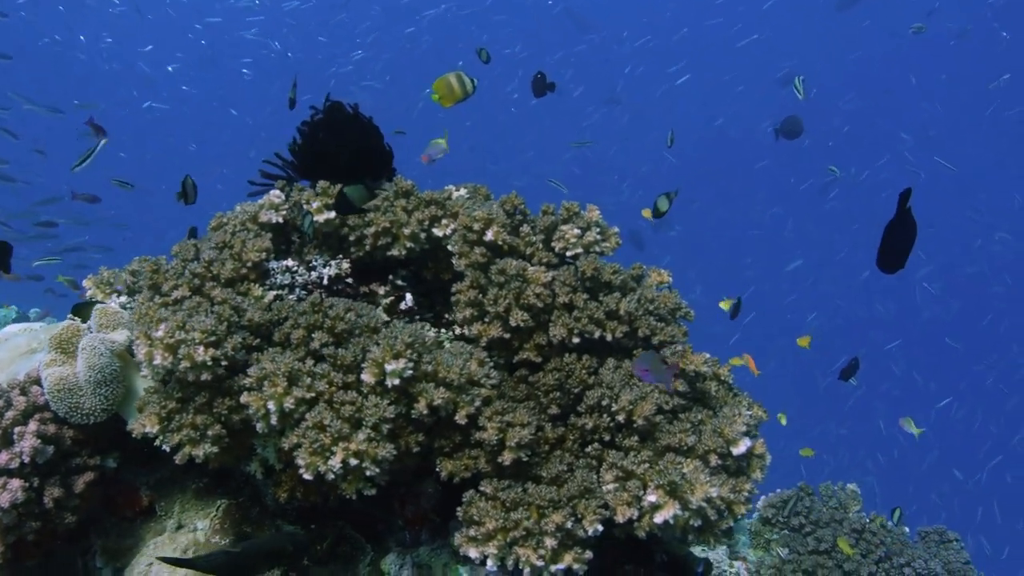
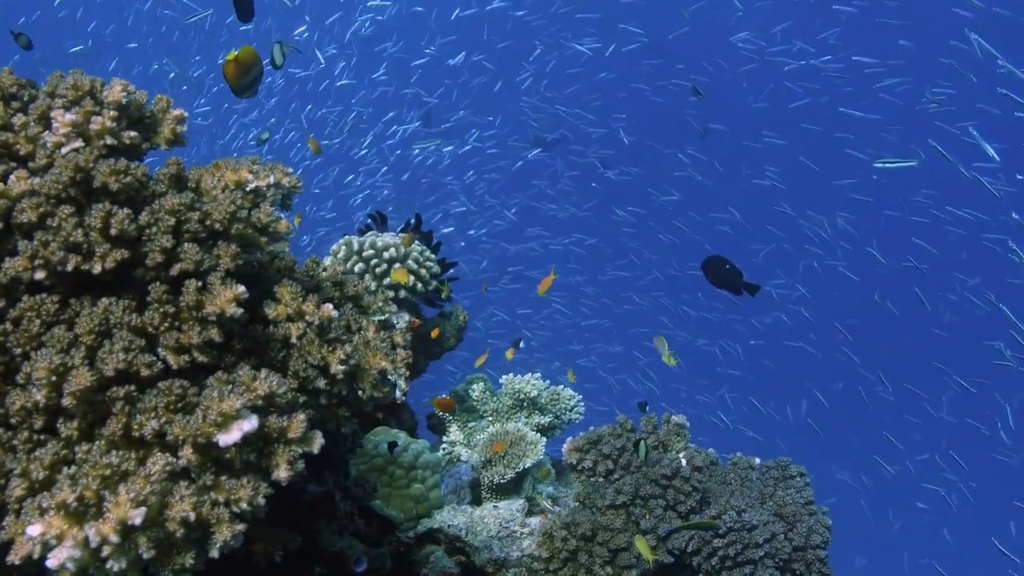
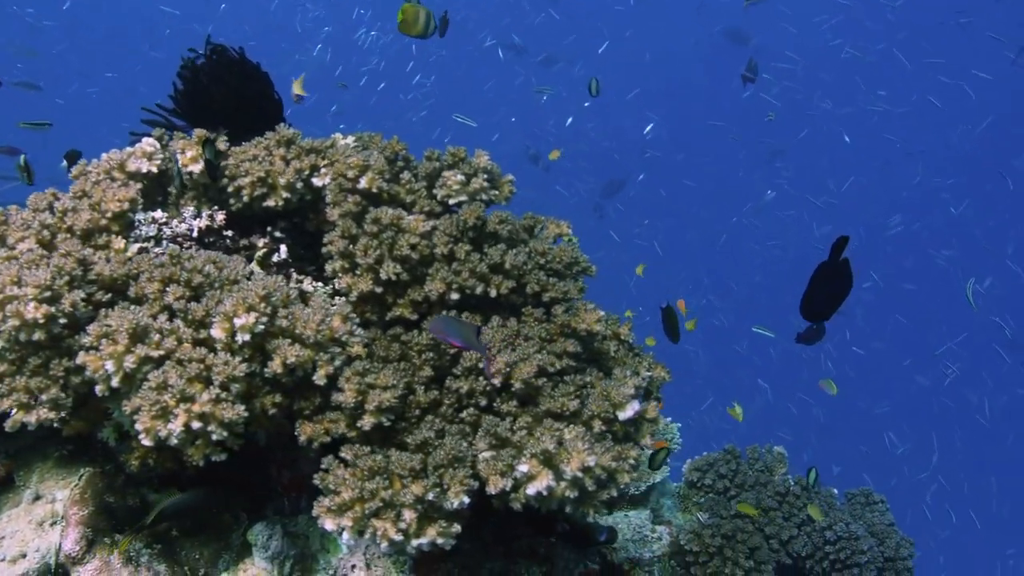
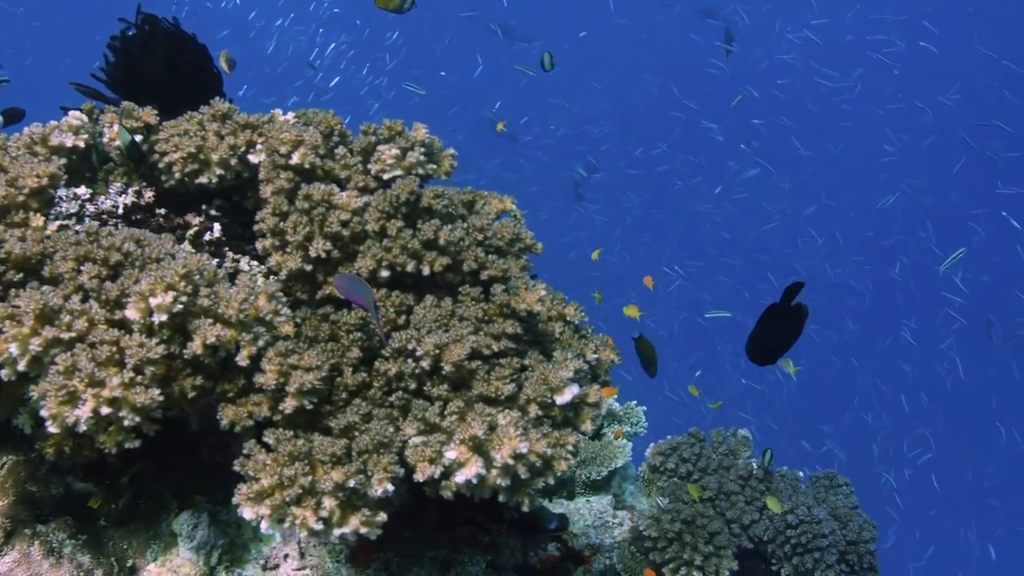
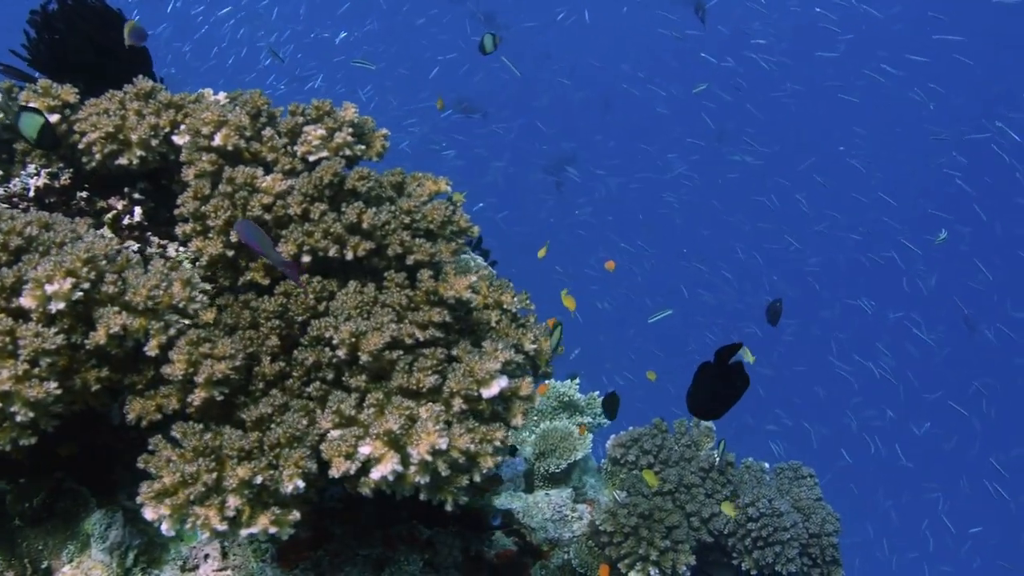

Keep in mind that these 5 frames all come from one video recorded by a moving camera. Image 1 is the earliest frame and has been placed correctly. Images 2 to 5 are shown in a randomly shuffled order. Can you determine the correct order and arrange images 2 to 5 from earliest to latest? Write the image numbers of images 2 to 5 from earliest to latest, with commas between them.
3, 4, 5, 2
